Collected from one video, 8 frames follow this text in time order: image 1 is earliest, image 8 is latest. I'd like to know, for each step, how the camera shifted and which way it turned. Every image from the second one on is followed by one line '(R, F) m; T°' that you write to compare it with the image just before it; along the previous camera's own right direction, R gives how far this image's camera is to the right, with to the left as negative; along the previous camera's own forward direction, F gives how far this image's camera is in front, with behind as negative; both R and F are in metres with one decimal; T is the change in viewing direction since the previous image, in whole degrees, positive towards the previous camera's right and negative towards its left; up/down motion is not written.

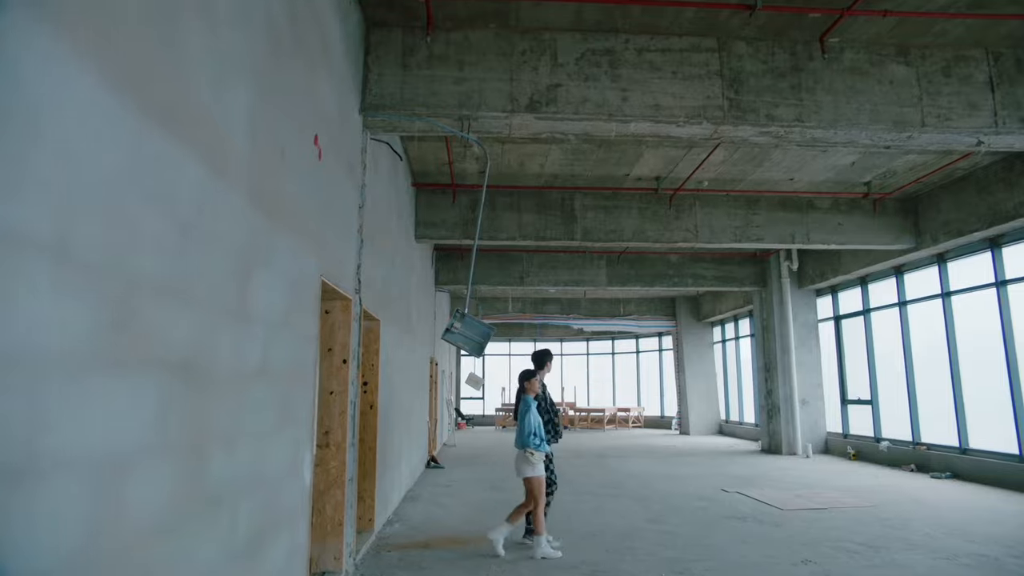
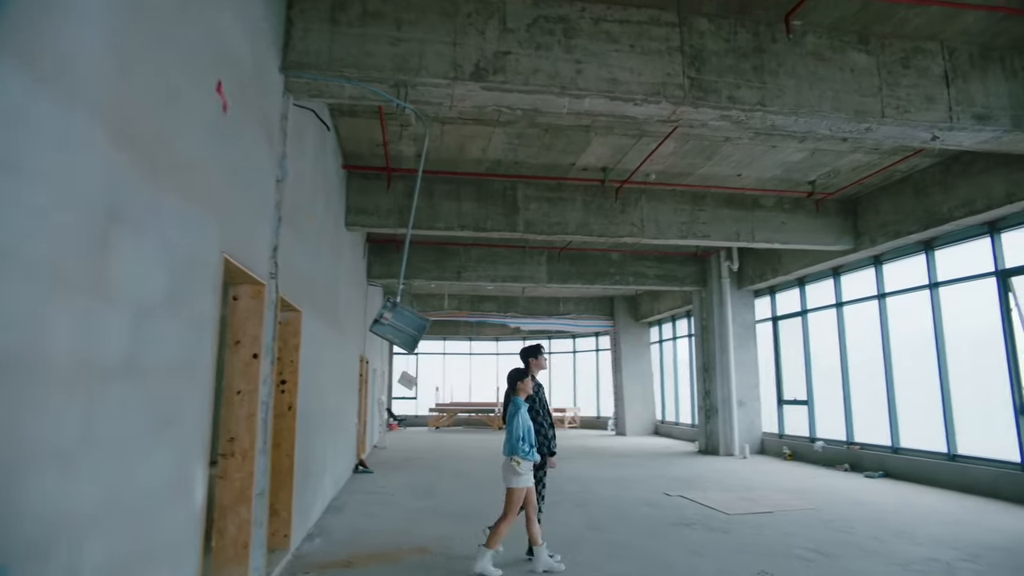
(0.0, +0.5) m; +6°
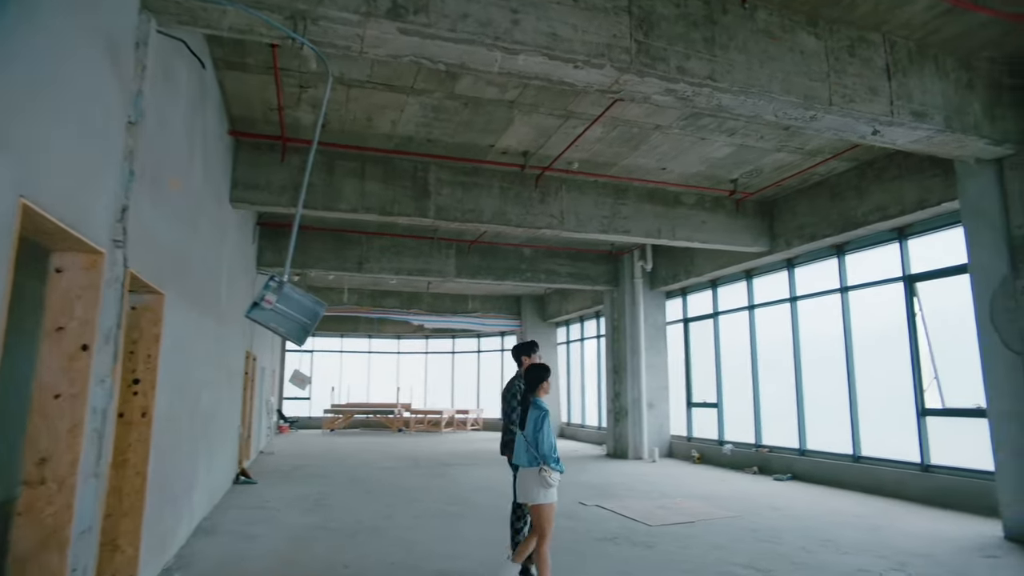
(-0.1, +0.7) m; +9°
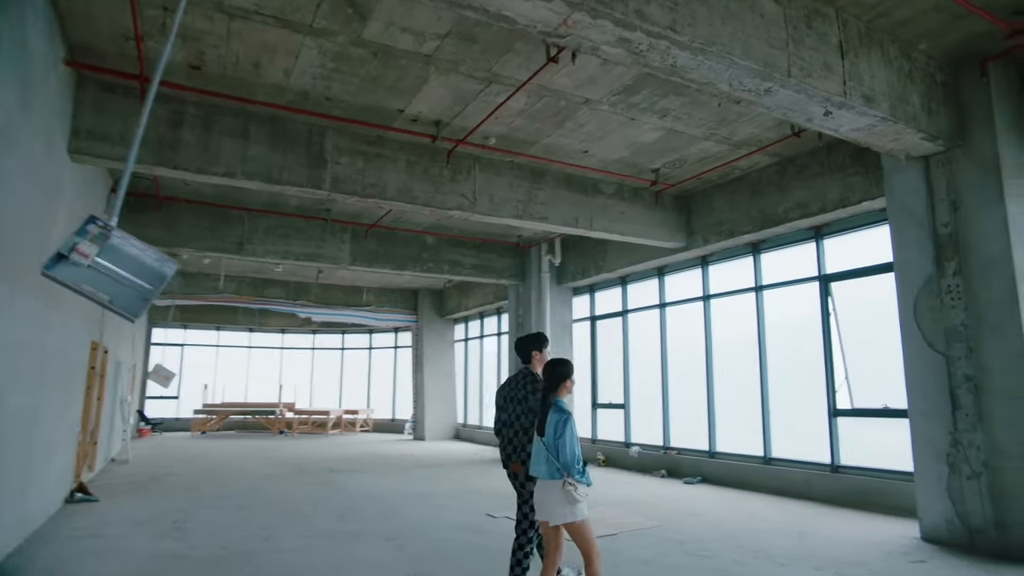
(-0.1, +0.8) m; +10°
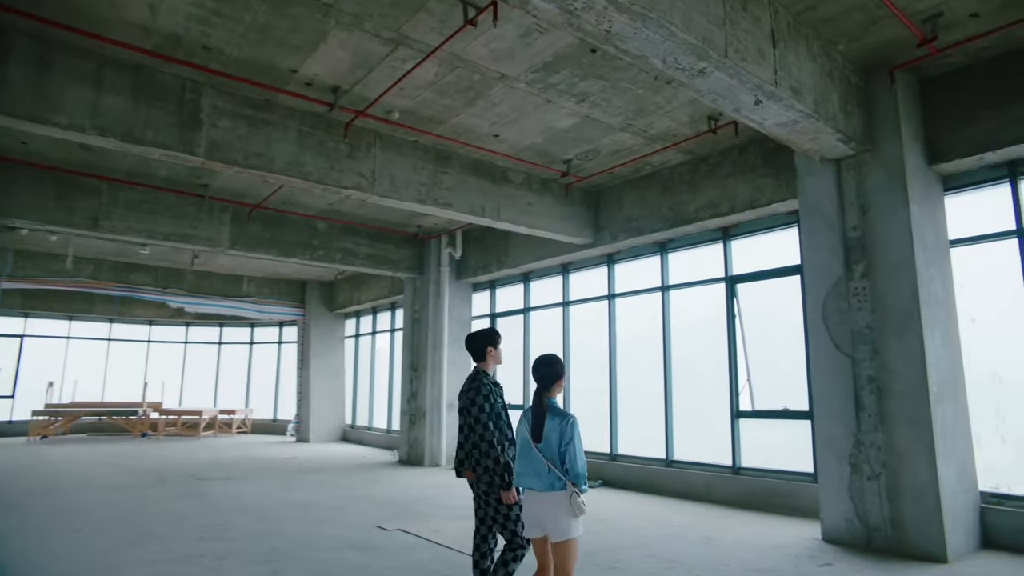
(-0.1, +0.5) m; +9°
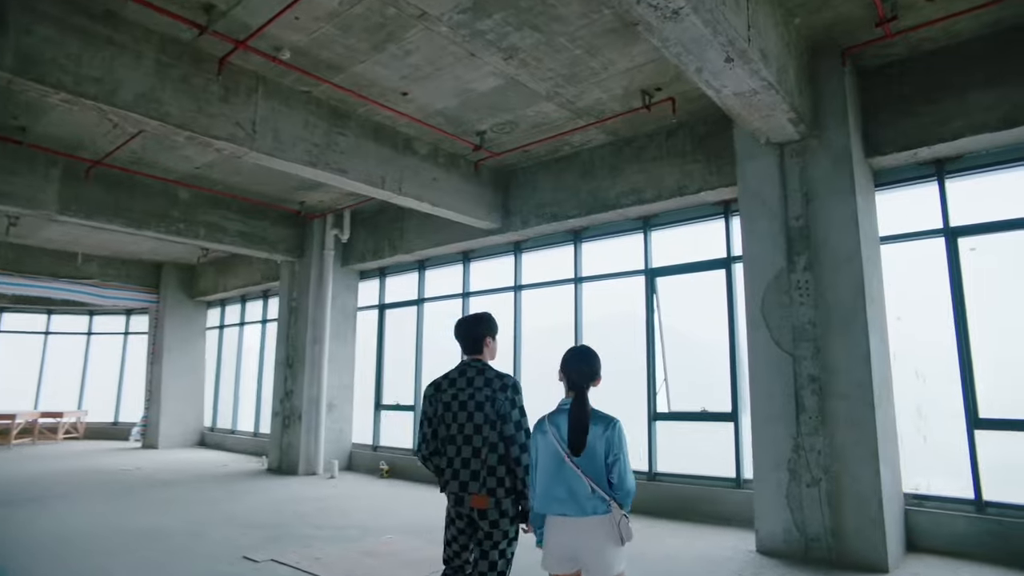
(-0.3, +0.8) m; +11°
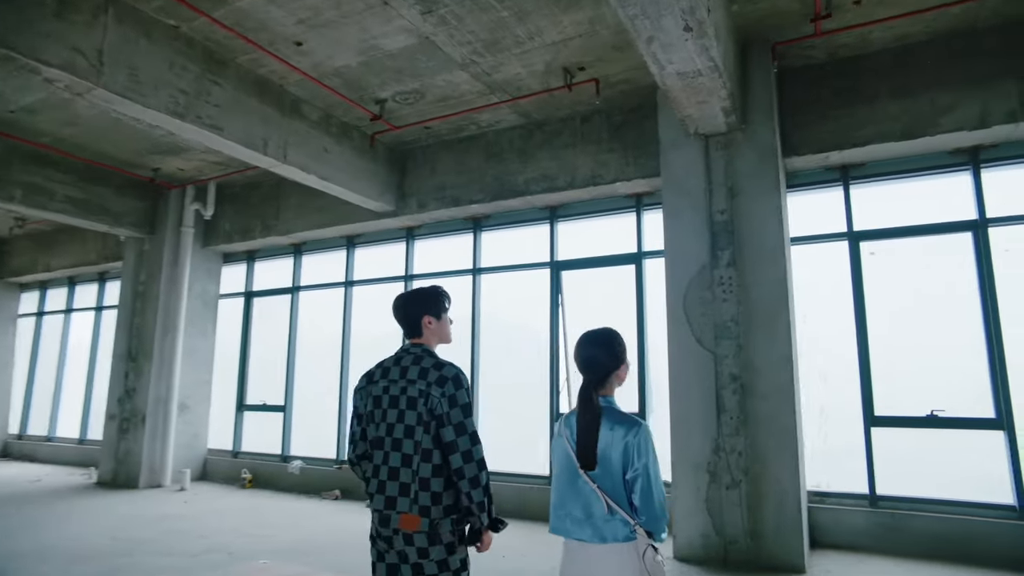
(-0.3, +0.6) m; +12°
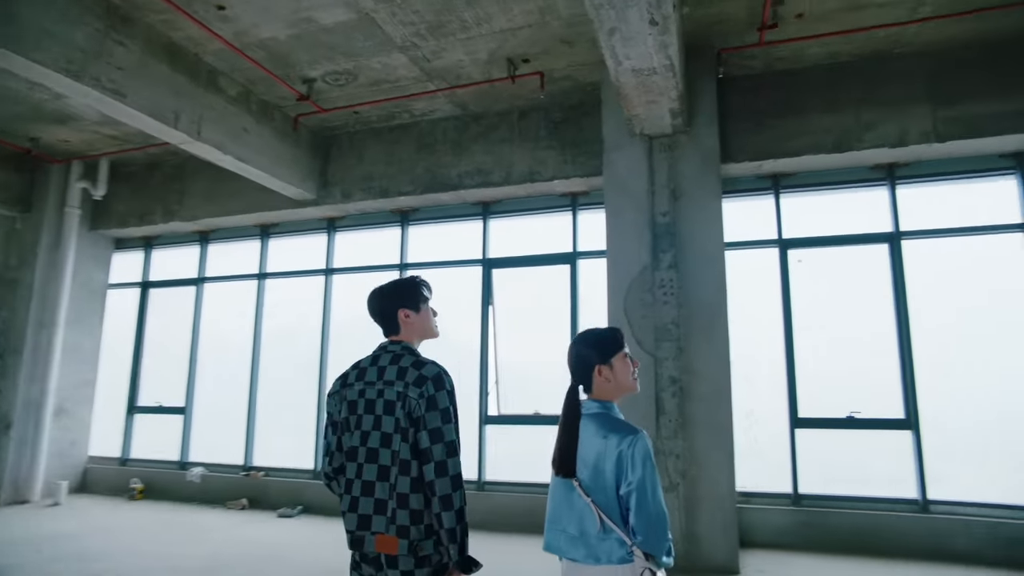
(-0.2, +0.2) m; +8°
